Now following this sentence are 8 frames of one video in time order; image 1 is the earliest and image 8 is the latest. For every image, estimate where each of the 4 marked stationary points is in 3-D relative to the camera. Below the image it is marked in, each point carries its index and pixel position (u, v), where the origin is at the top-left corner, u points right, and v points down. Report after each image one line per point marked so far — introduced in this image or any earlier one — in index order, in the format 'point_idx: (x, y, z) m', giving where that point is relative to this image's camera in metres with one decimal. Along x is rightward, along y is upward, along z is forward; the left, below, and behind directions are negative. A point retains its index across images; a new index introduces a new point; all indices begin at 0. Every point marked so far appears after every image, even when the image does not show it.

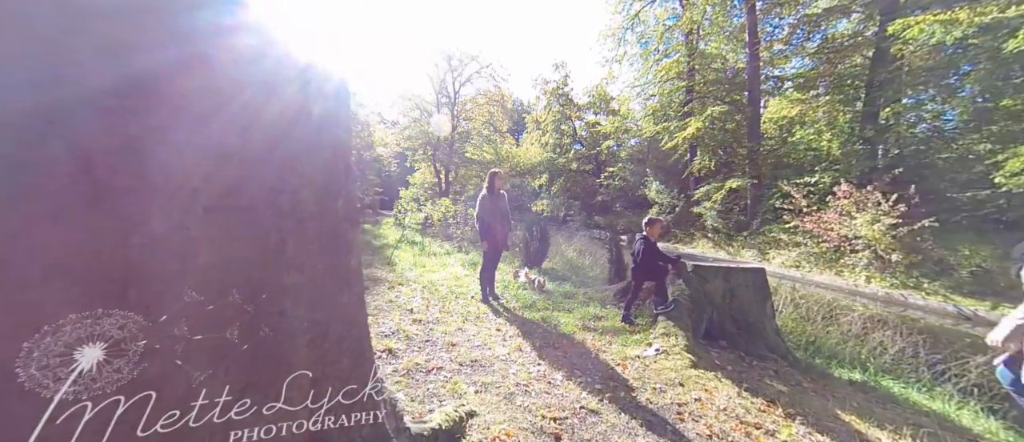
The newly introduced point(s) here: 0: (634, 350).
0: (+1.2, -1.2, +3.3) m
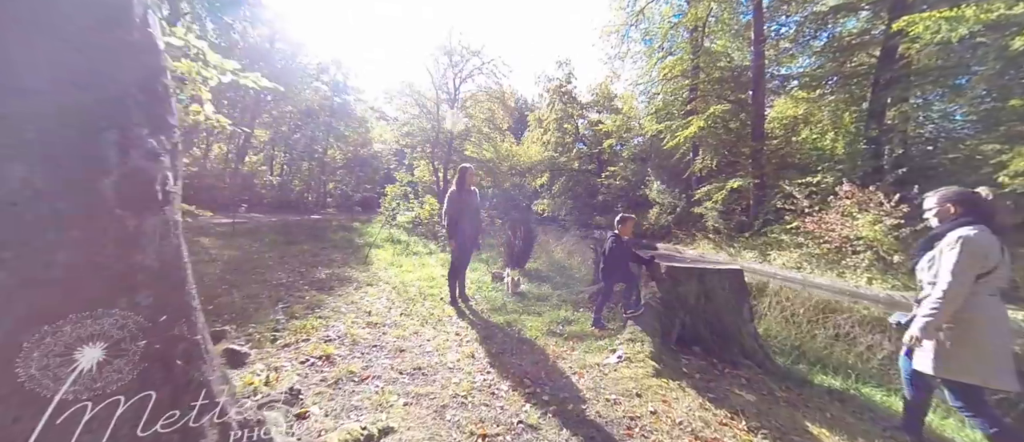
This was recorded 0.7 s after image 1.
0: (+0.7, -1.2, +3.1) m
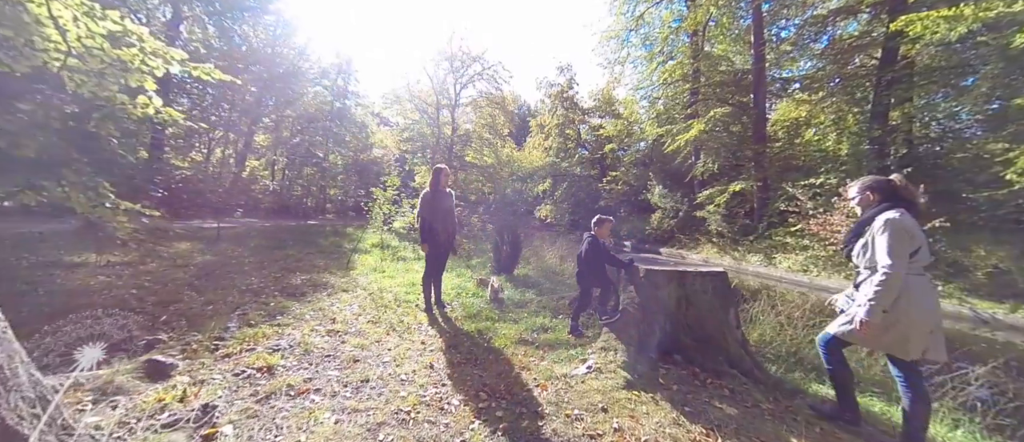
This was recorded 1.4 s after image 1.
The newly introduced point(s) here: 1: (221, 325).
0: (+0.4, -1.2, +2.9) m
1: (-2.8, -1.0, +3.4) m
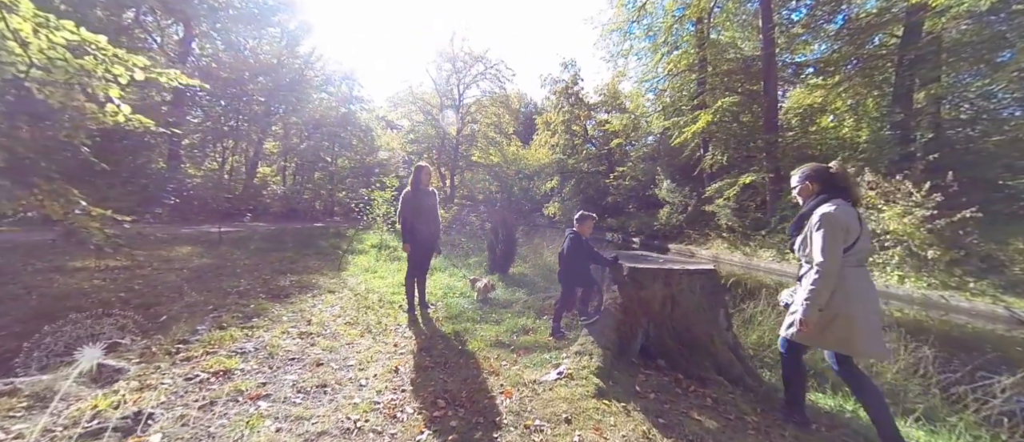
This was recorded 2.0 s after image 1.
0: (+0.2, -1.2, +2.7) m
1: (-3.0, -1.0, +3.3) m
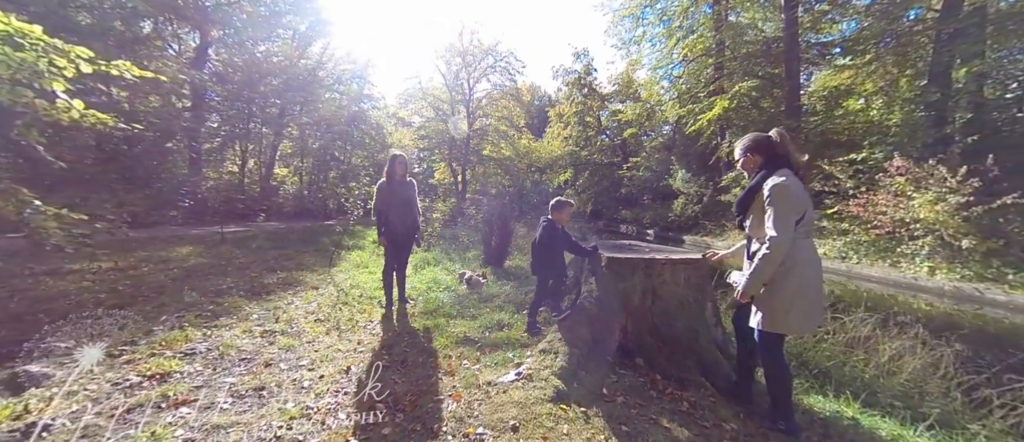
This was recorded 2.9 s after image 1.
0: (-0.1, -1.1, +2.5) m
1: (-3.3, -1.0, +3.3) m
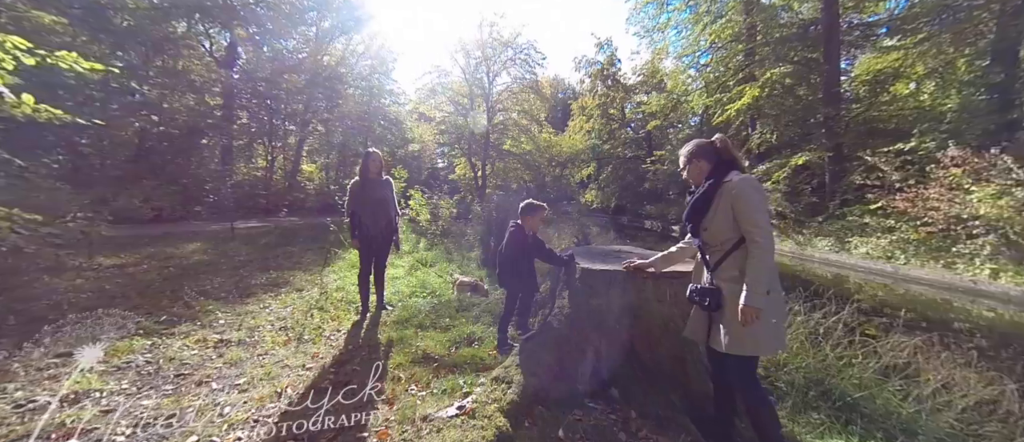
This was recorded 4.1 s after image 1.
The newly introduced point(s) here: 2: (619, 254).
0: (-0.5, -1.1, +2.2) m
1: (-3.6, -1.0, +3.1) m
2: (+1.0, -0.3, +3.2) m
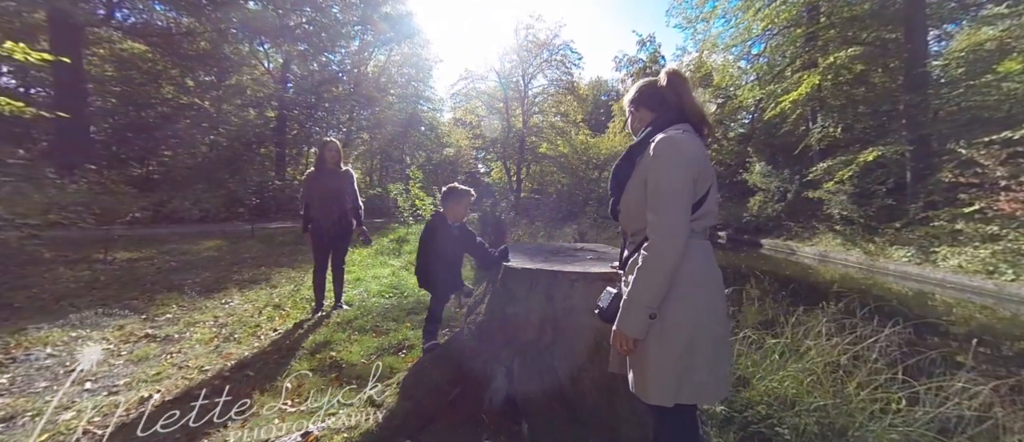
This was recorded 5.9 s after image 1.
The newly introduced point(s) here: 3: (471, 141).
0: (-1.1, -1.0, +1.8) m
1: (-4.1, -0.9, +3.1) m
2: (+0.5, -0.2, +2.6) m
3: (-3.0, +4.7, +20.4) m
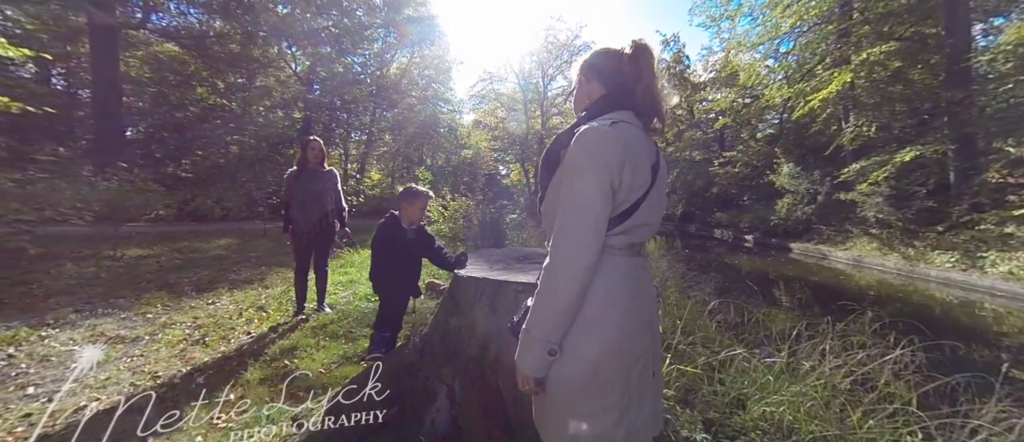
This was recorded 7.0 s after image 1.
0: (-1.4, -1.0, +1.6) m
1: (-4.3, -0.9, +3.2) m
2: (+0.2, -0.3, +2.4) m
3: (-2.1, +4.6, +20.4) m
